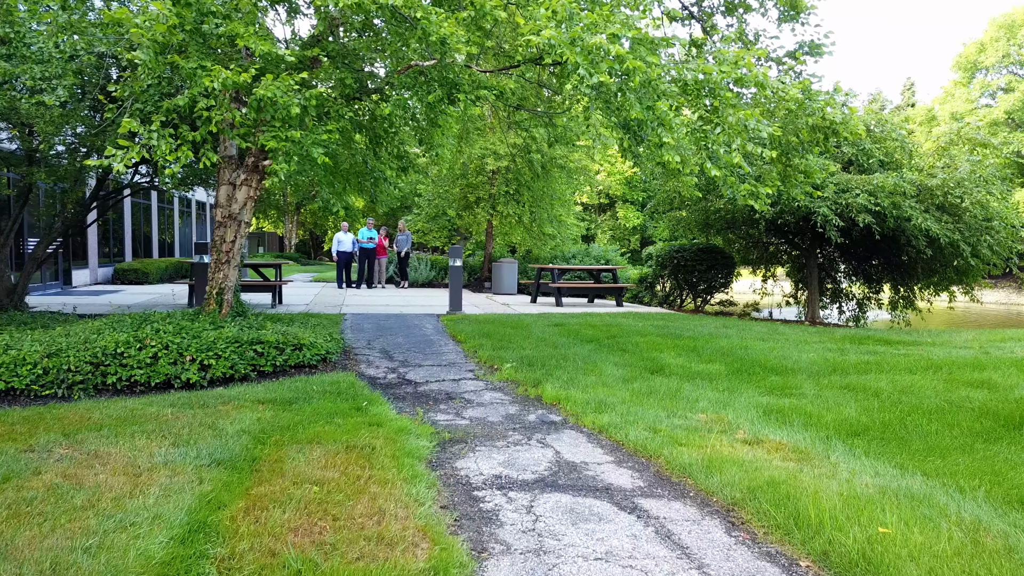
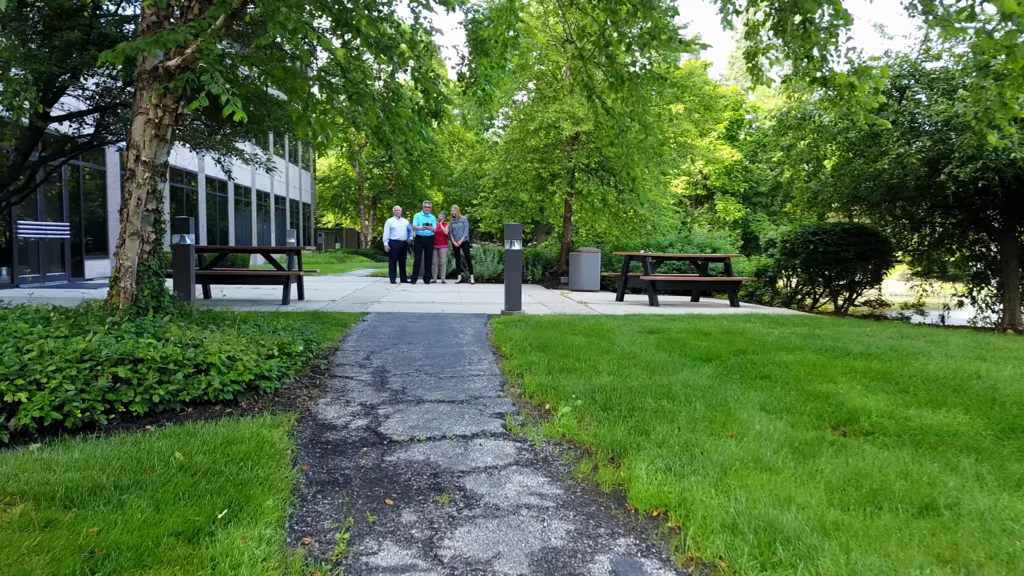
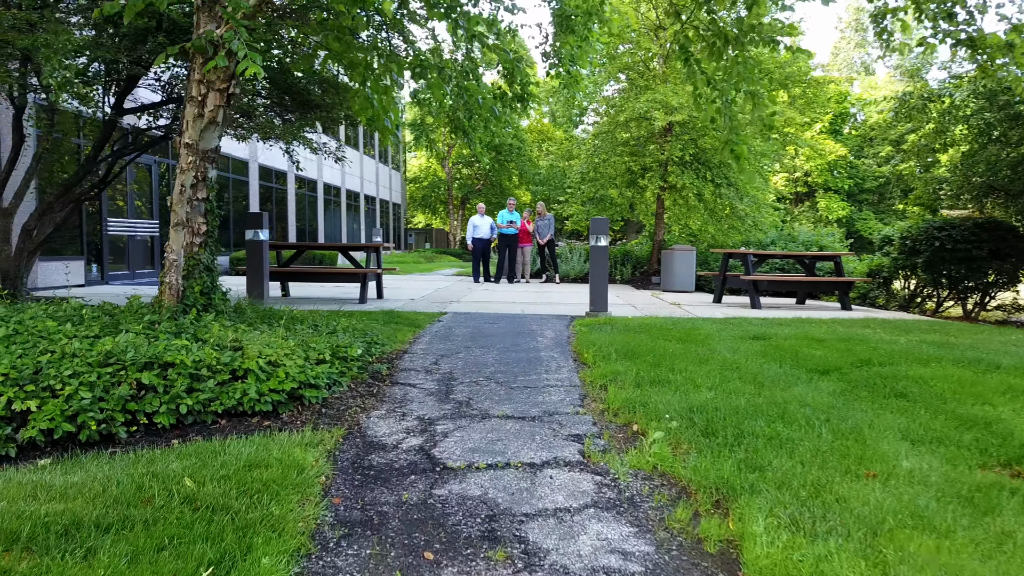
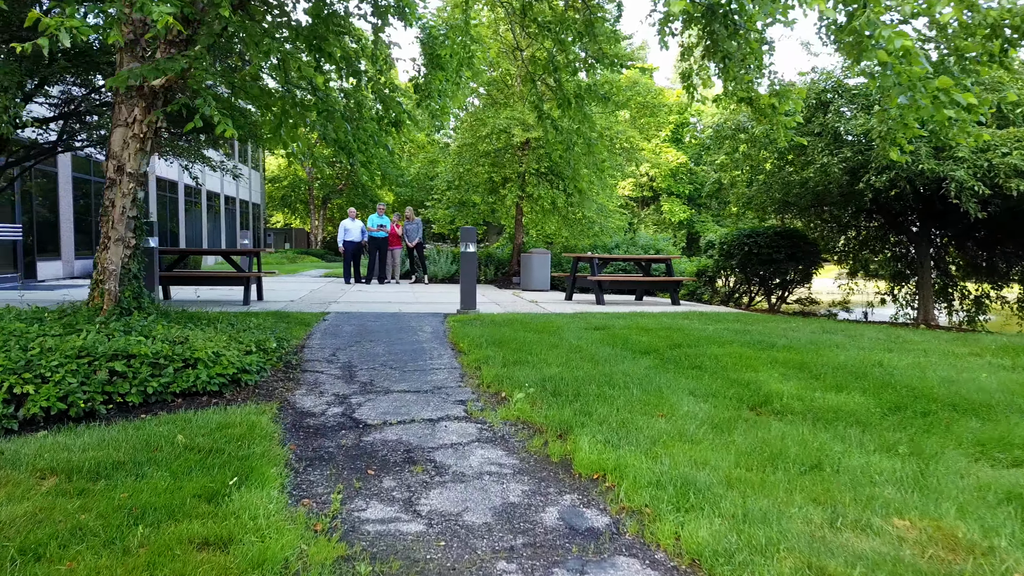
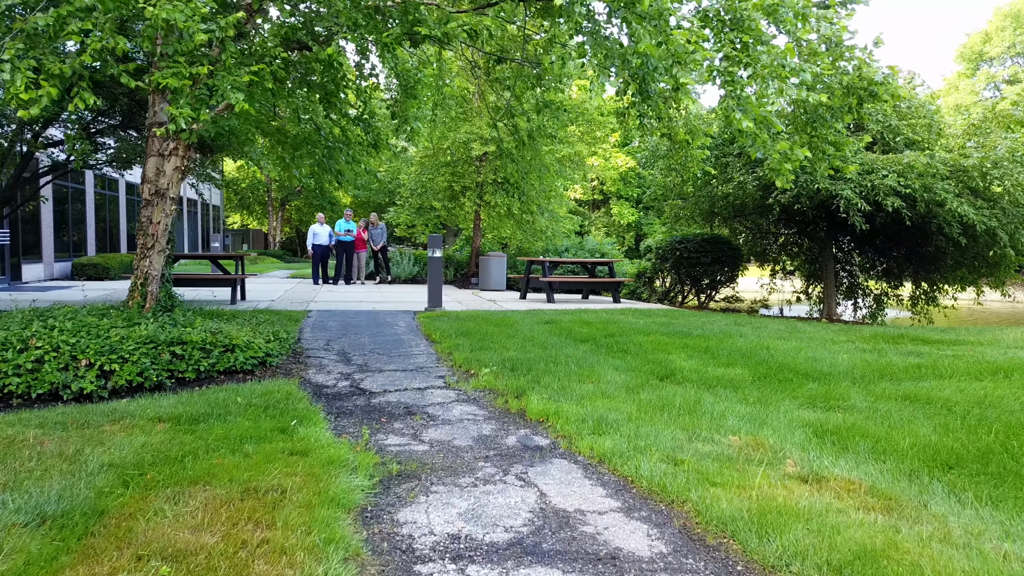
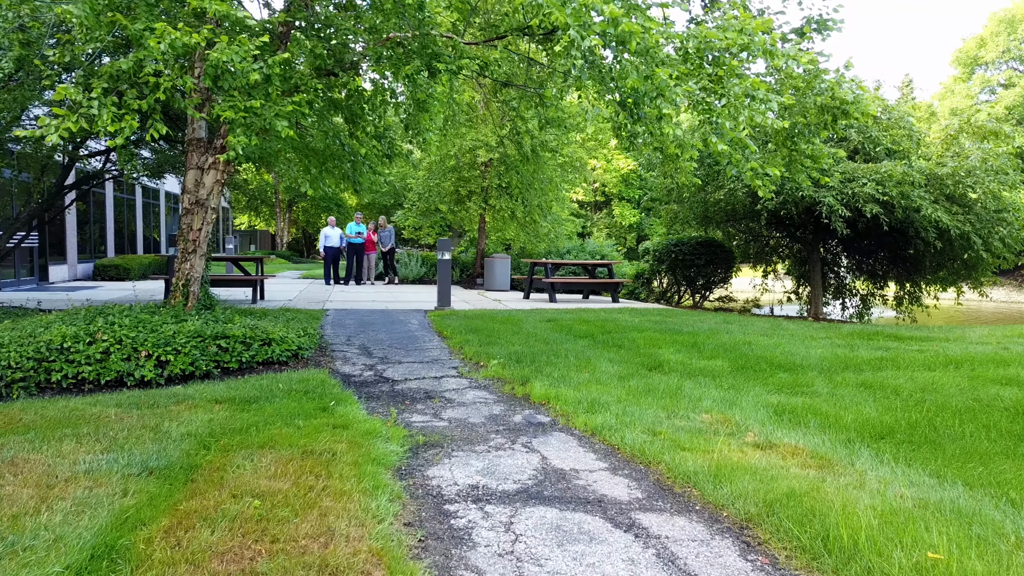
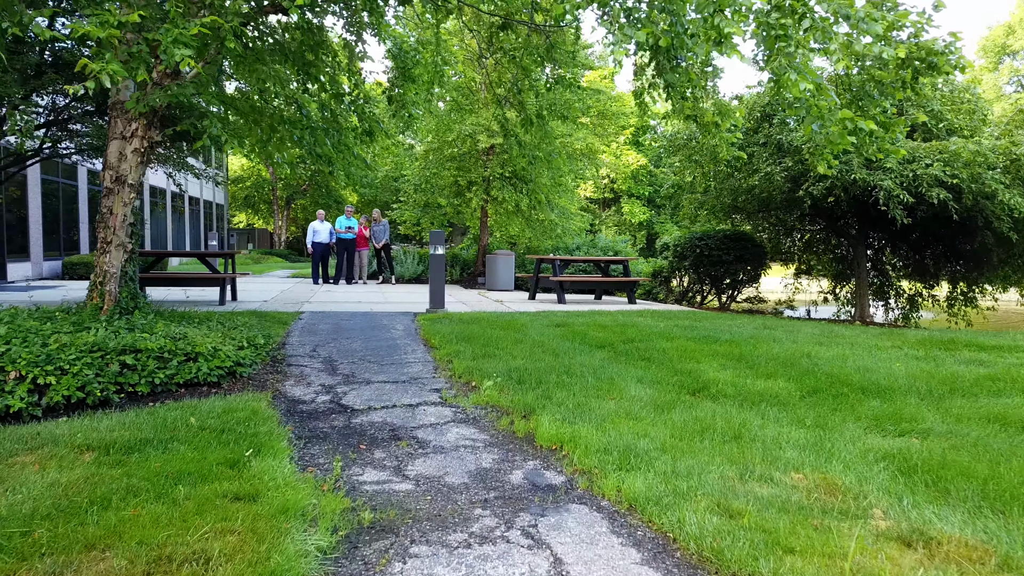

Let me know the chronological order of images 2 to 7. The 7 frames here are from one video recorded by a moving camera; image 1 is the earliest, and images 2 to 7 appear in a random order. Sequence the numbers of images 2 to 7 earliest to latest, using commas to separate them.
6, 5, 7, 4, 2, 3
